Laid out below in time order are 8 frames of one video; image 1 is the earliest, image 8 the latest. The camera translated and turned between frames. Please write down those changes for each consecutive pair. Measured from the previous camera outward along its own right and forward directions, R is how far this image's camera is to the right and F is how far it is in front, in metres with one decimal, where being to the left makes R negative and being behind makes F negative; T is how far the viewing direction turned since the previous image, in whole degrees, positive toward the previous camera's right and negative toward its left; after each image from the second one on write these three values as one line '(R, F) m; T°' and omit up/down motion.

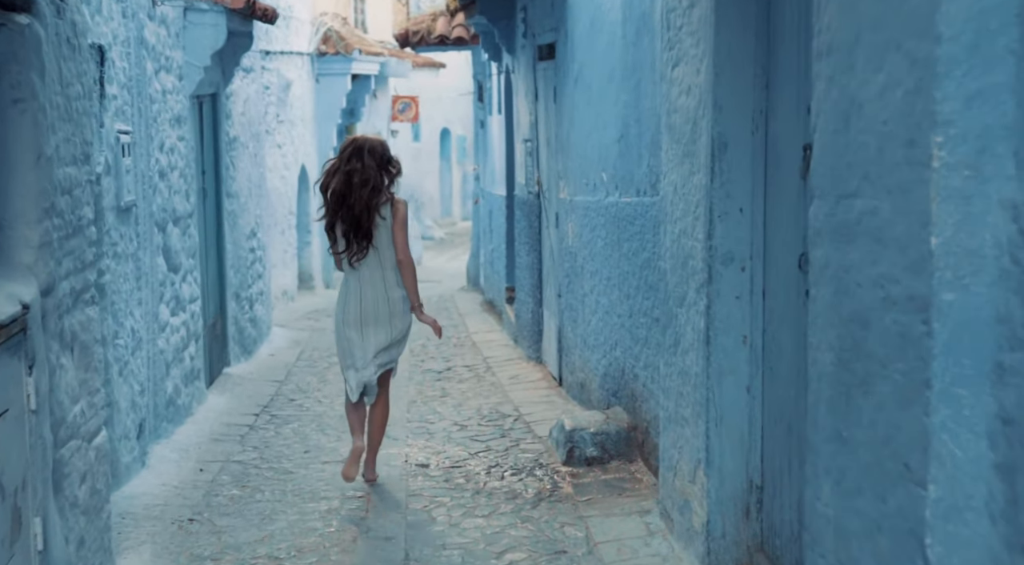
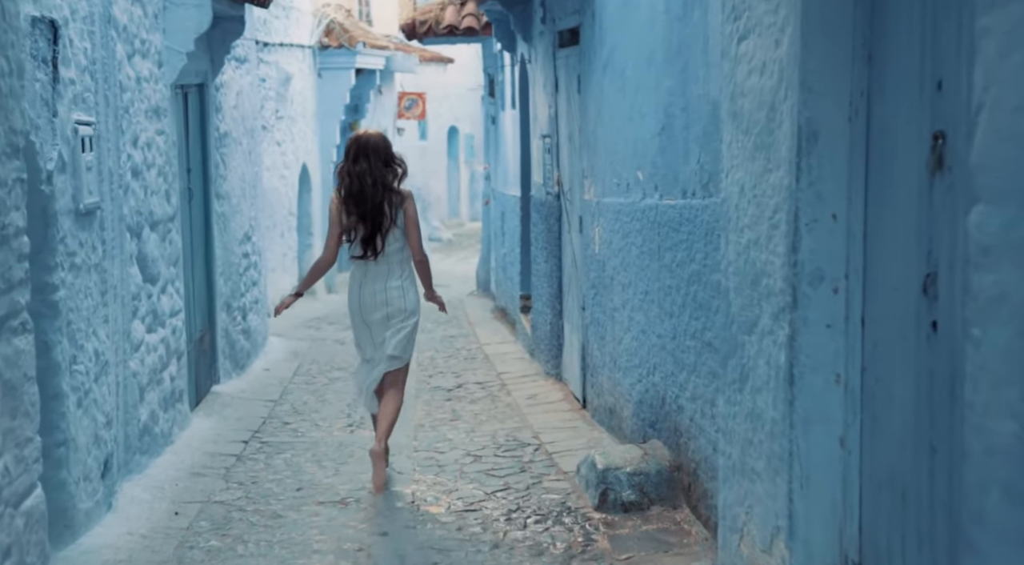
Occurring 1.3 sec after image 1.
(-0.1, +1.0) m; 0°
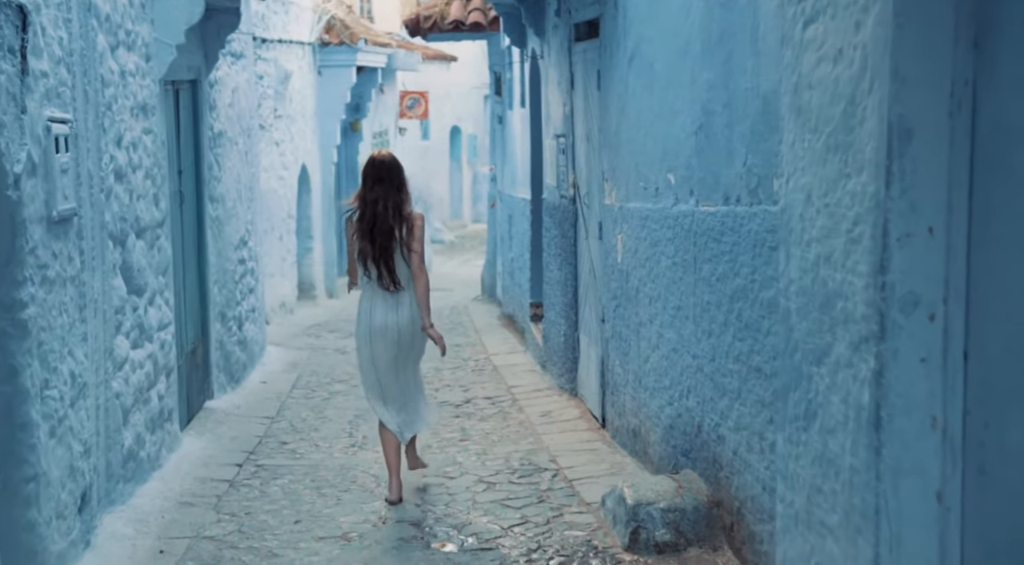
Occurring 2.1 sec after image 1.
(-0.1, +0.6) m; 0°
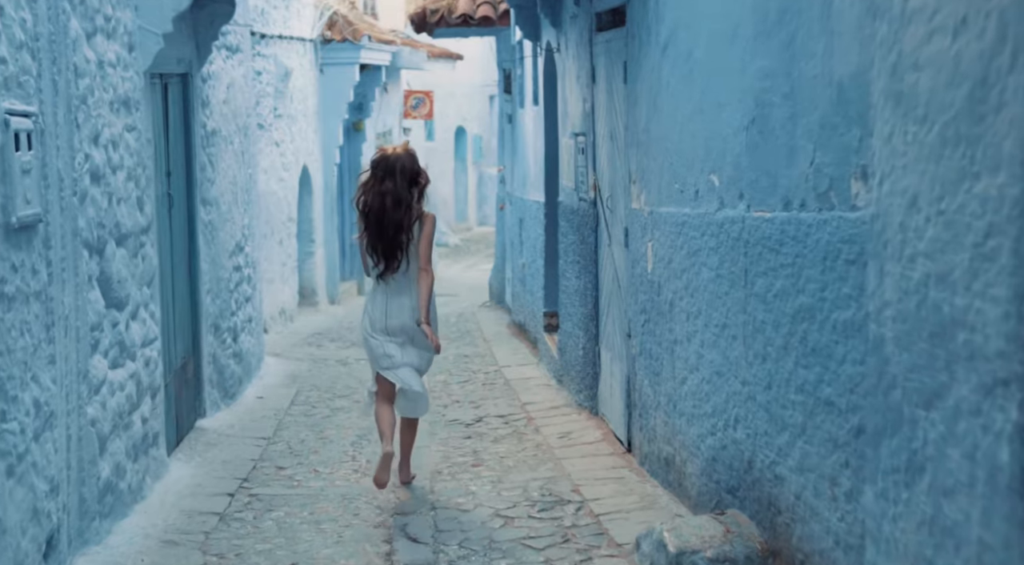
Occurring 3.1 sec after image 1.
(-0.1, +0.7) m; 0°
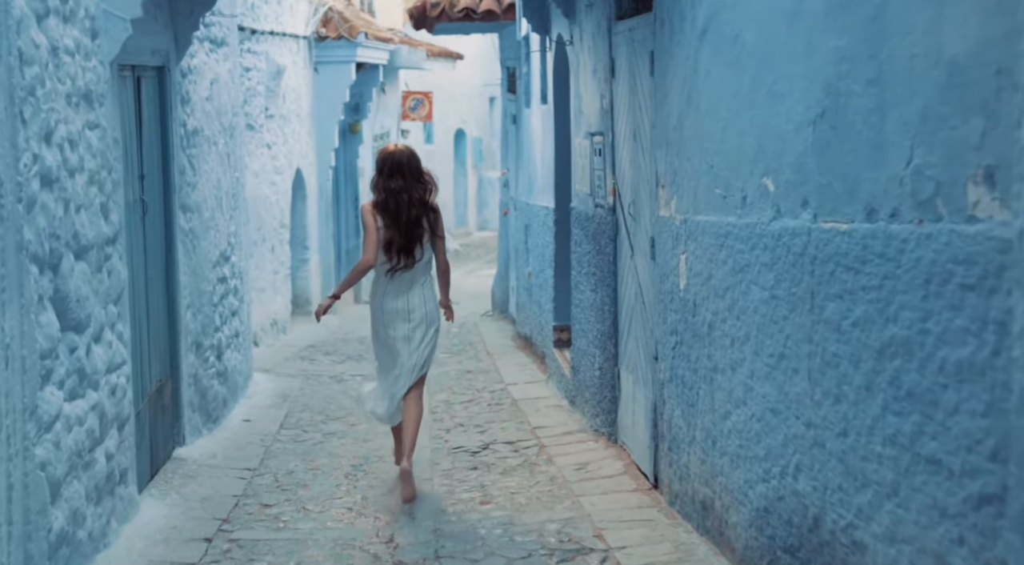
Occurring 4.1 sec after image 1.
(-0.1, +0.8) m; 0°
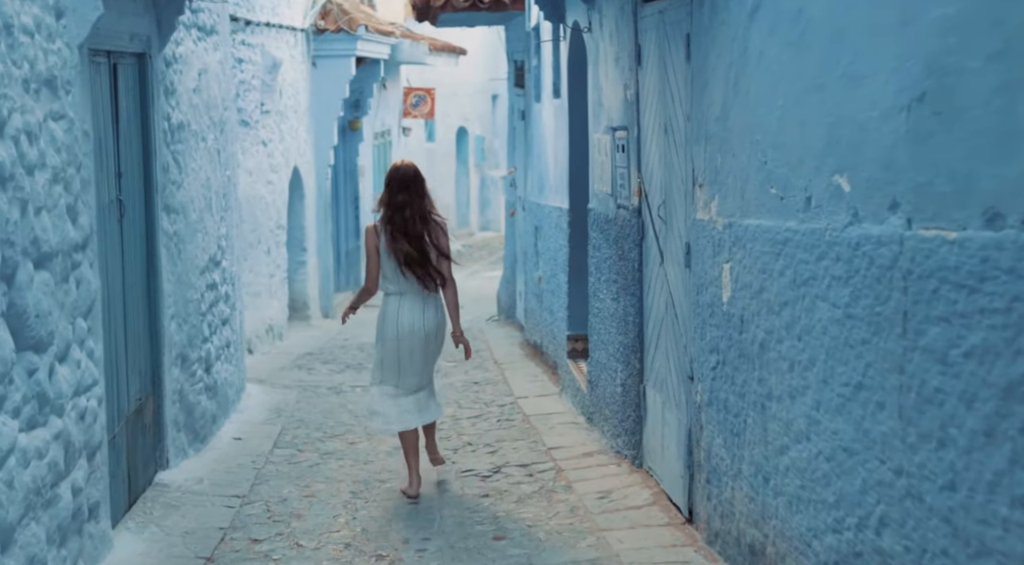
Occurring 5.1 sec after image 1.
(-0.1, +0.7) m; 0°
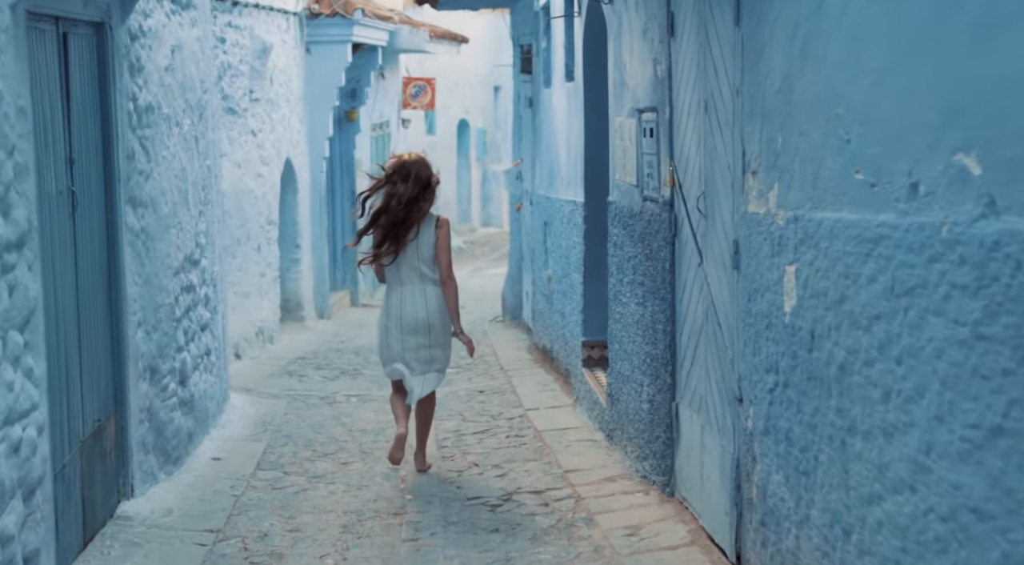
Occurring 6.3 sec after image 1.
(-0.1, +0.9) m; 0°
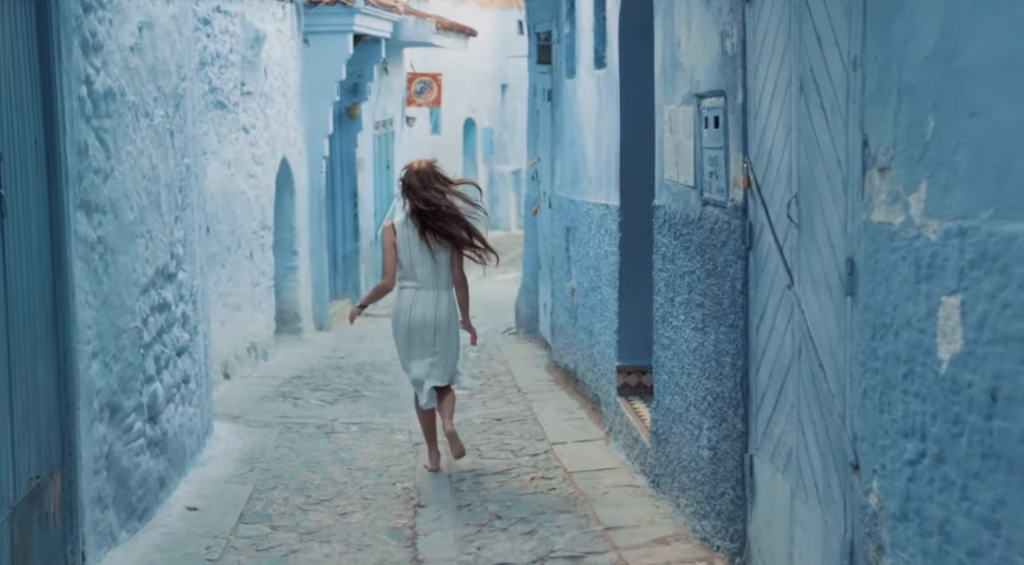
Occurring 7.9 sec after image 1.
(-0.1, +1.2) m; 0°
